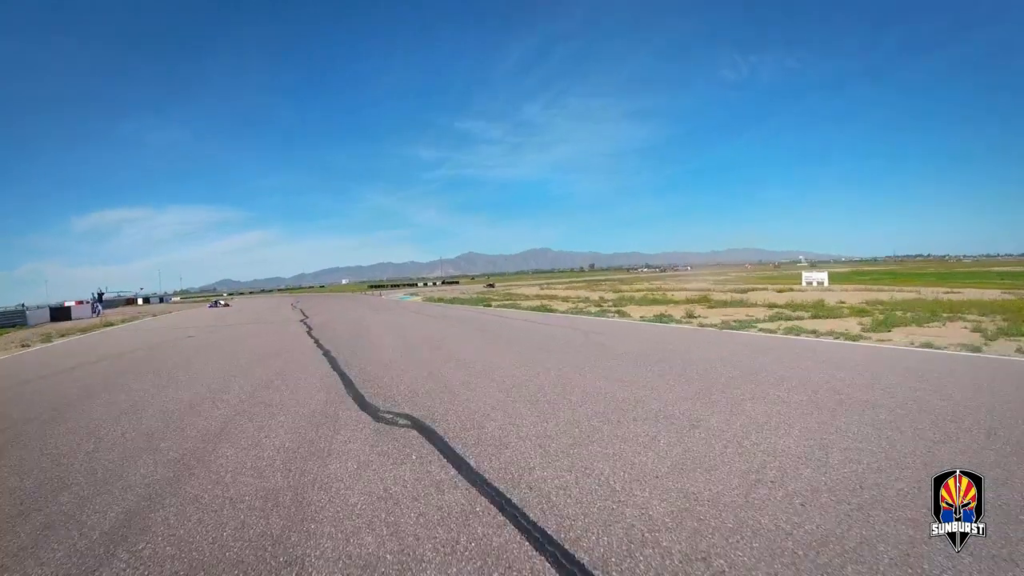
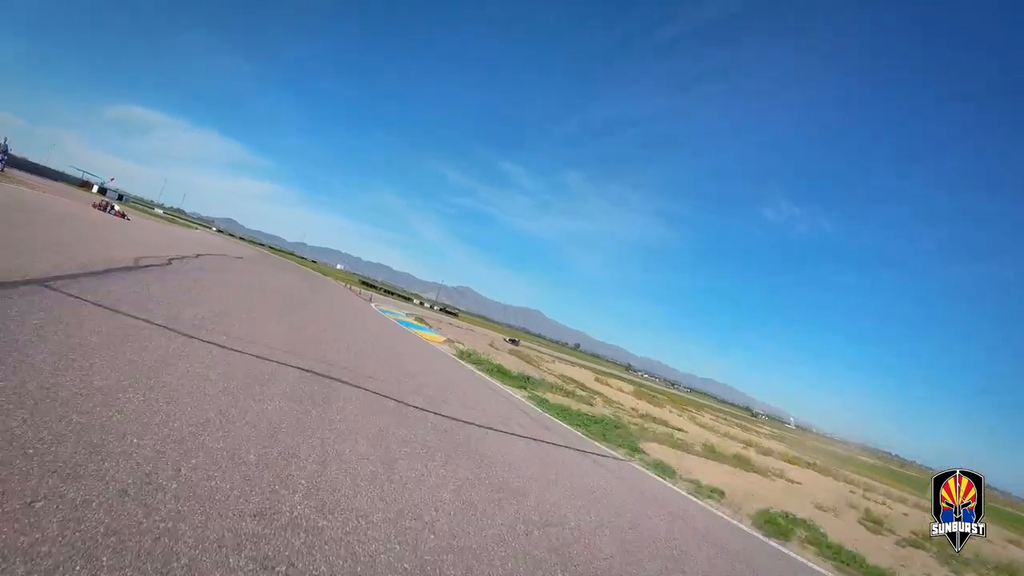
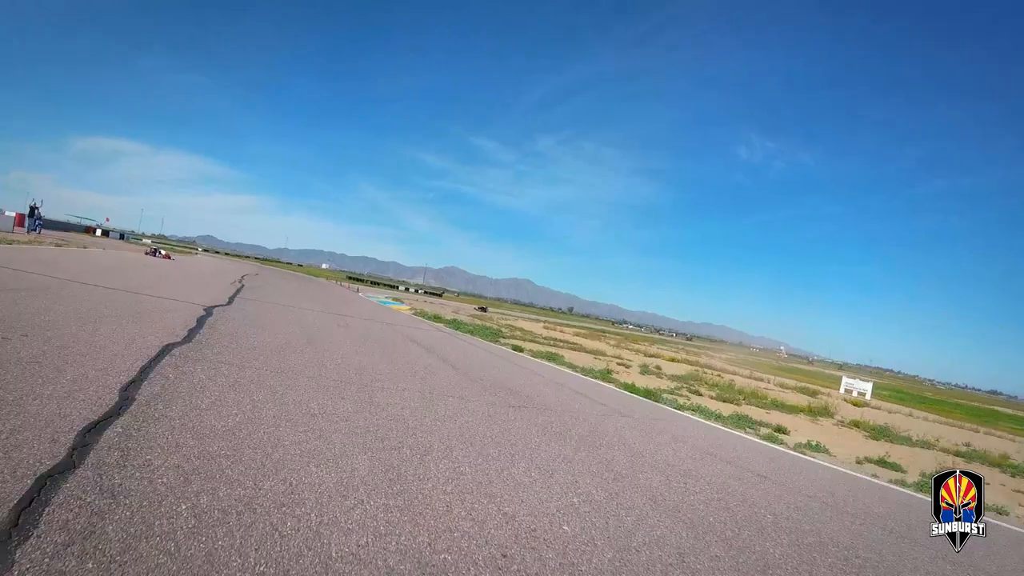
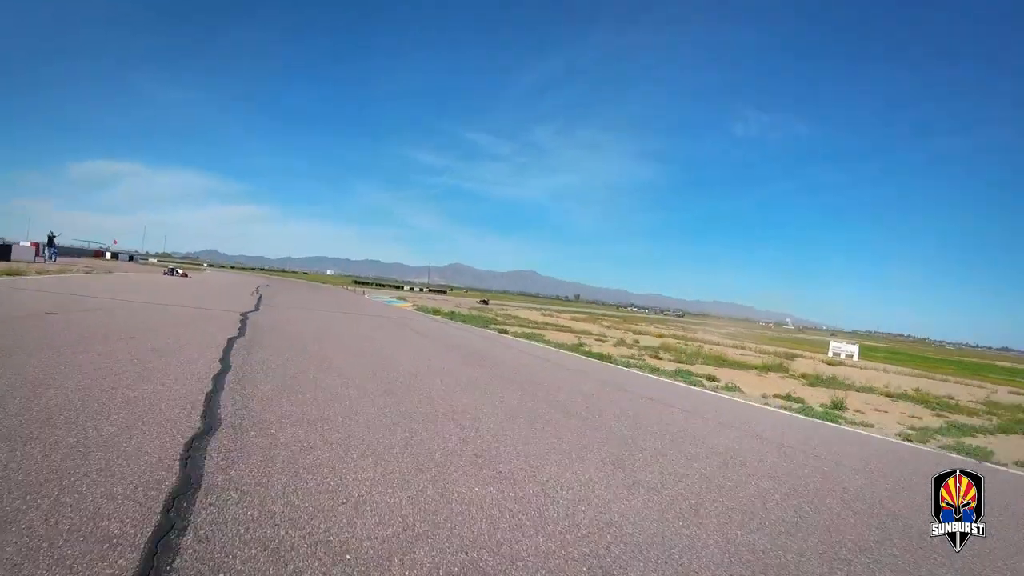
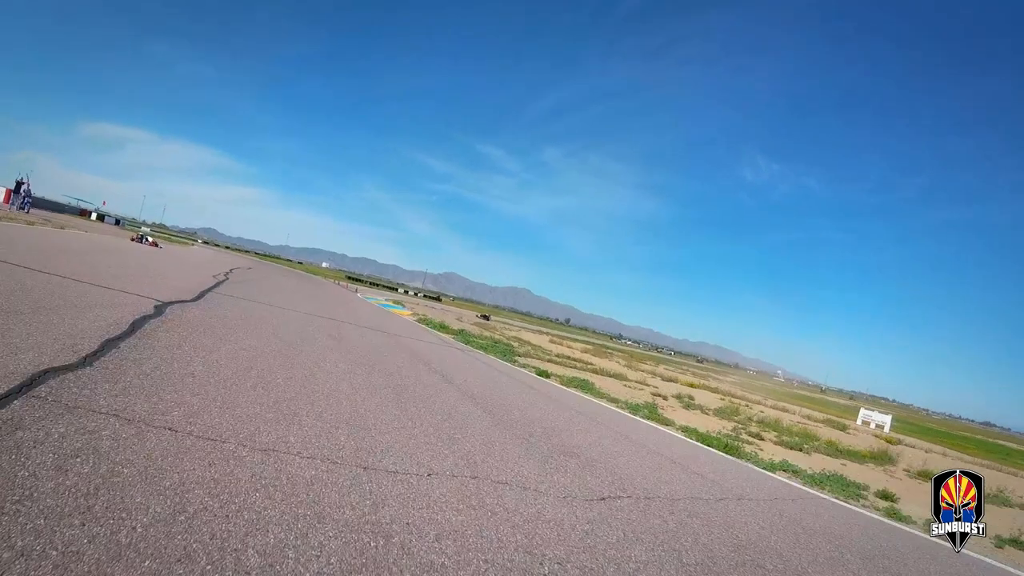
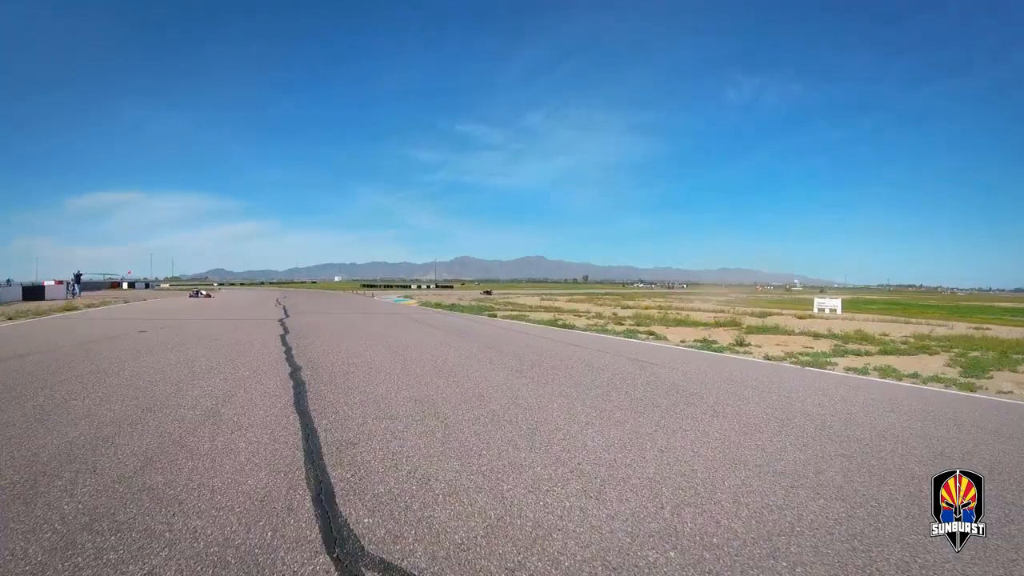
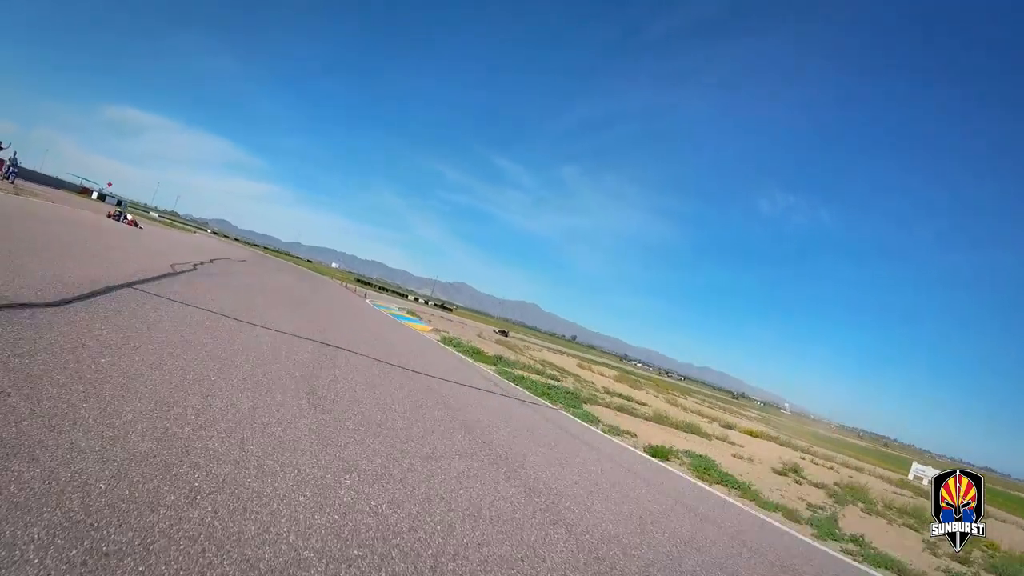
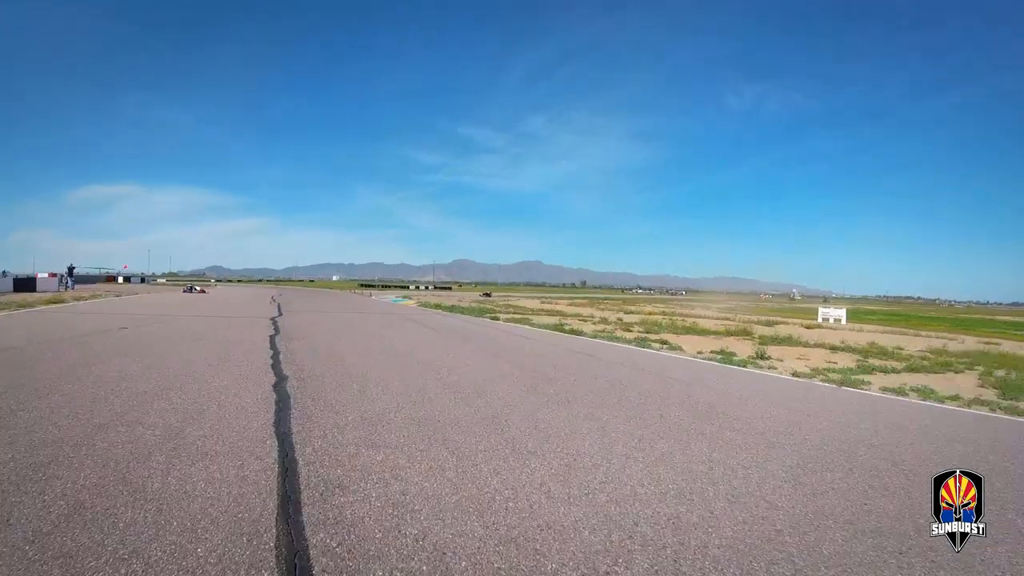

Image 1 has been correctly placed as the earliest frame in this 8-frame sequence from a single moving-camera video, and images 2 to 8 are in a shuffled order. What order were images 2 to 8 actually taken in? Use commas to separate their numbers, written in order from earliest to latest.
6, 8, 4, 3, 5, 7, 2
